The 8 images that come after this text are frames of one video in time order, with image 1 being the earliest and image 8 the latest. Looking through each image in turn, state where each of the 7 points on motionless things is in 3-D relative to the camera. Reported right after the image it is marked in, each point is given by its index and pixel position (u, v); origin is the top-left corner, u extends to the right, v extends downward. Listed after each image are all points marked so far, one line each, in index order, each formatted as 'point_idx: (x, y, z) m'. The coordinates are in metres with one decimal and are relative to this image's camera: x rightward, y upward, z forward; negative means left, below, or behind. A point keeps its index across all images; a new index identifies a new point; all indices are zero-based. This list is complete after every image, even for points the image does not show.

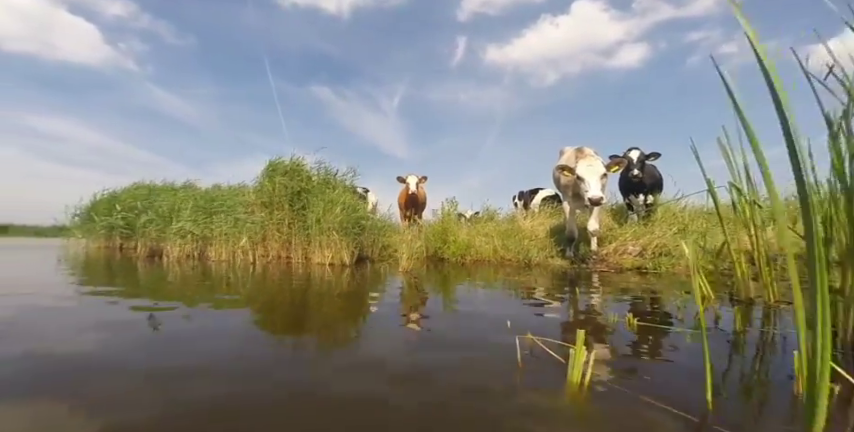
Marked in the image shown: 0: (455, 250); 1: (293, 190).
0: (+0.6, -0.7, +7.5) m
1: (-2.9, +0.6, +8.7) m
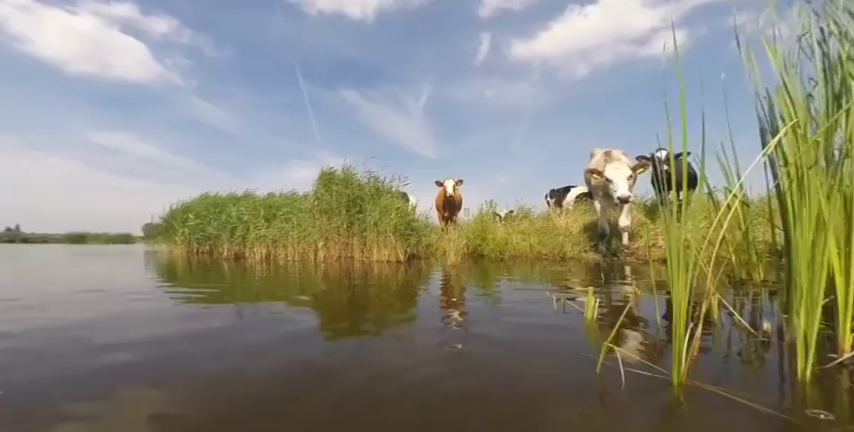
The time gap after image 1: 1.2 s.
0: (+1.5, -0.7, +8.2) m
1: (-1.9, +0.5, +9.7) m
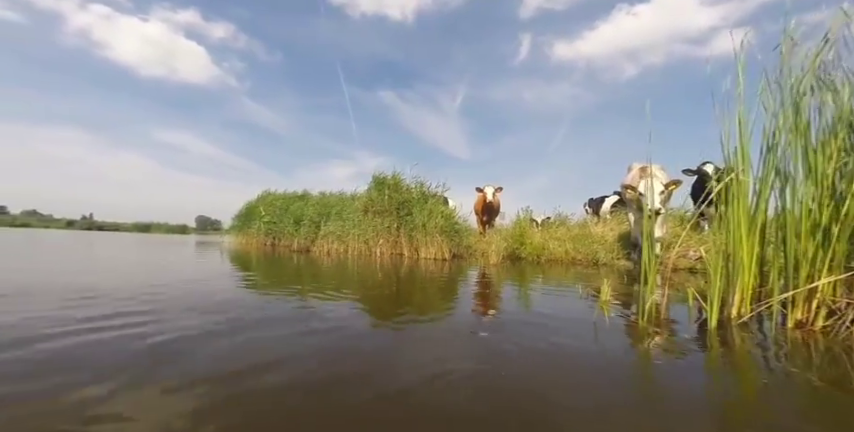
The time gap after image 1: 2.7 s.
0: (+2.5, -0.8, +8.8) m
1: (-0.7, +0.4, +10.6) m
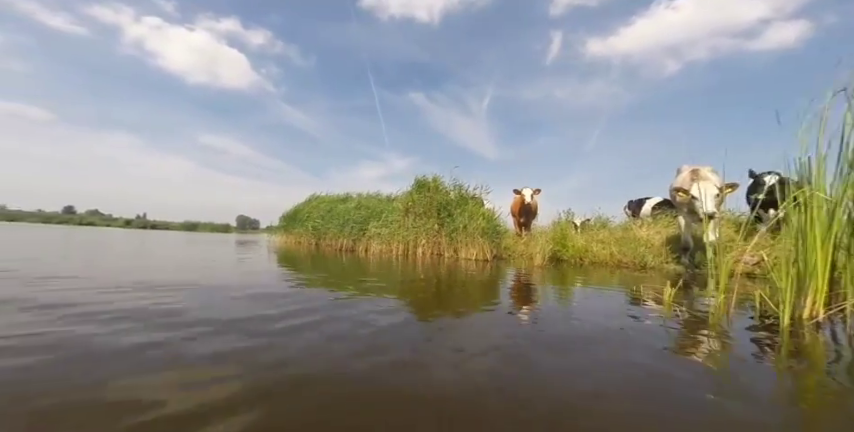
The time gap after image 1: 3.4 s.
0: (+3.5, -0.9, +8.8) m
1: (+0.4, +0.4, +10.8) m
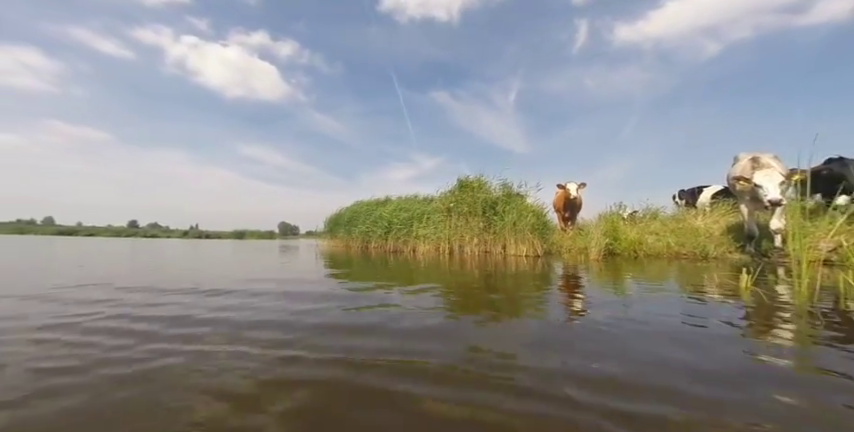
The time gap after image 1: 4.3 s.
0: (+4.7, -0.7, +8.7) m
1: (+1.8, +0.4, +11.0) m
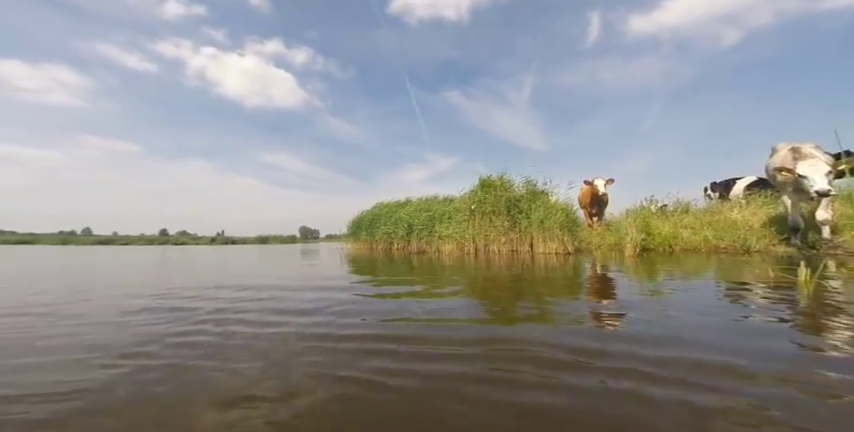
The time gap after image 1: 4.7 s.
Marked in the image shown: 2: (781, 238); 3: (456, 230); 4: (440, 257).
0: (+5.4, -0.6, +8.6) m
1: (+2.5, +0.5, +11.0) m
2: (+7.1, -0.4, +7.5) m
3: (+0.9, -0.4, +12.0) m
4: (+0.4, -1.3, +11.7) m
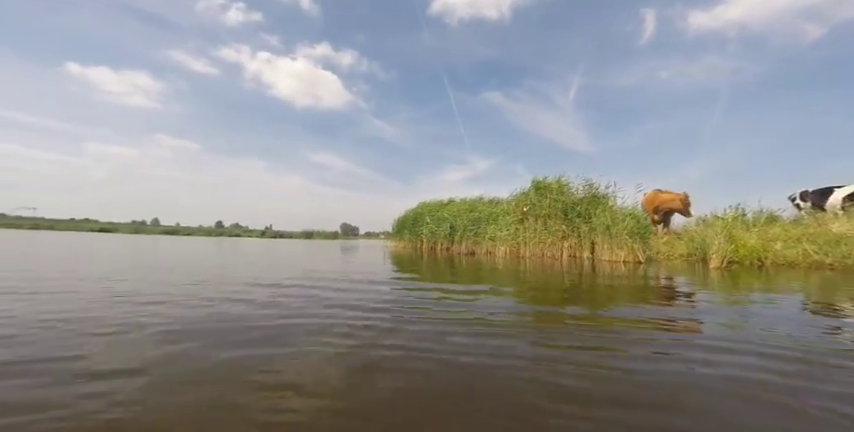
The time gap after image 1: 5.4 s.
0: (+6.8, -0.8, +7.8) m
1: (+4.2, +0.3, +10.5) m
2: (+8.4, -0.7, +6.6) m
3: (+2.6, -0.5, +11.7) m
4: (+2.1, -1.3, +11.5) m
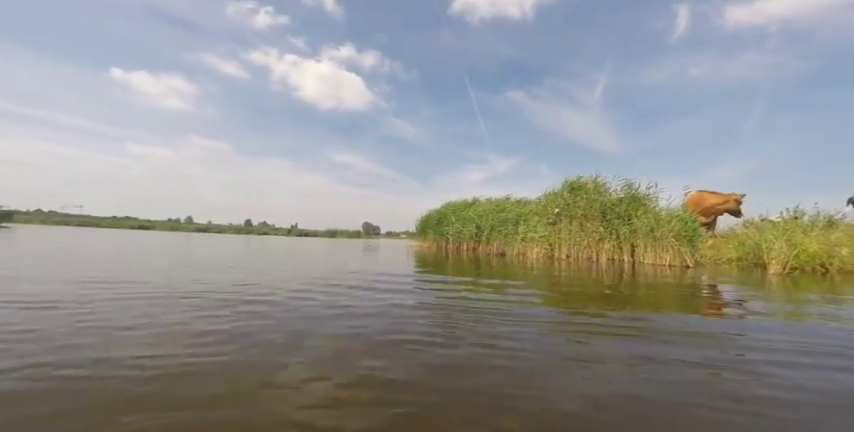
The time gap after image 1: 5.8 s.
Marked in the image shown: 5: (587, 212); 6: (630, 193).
0: (+7.5, -0.8, +7.4) m
1: (+5.1, +0.3, +10.2) m
2: (+9.1, -0.8, +6.1) m
3: (+3.6, -0.5, +11.4) m
4: (+3.0, -1.4, +11.2) m
5: (+4.6, +0.1, +10.4) m
6: (+5.8, +0.6, +10.2) m
